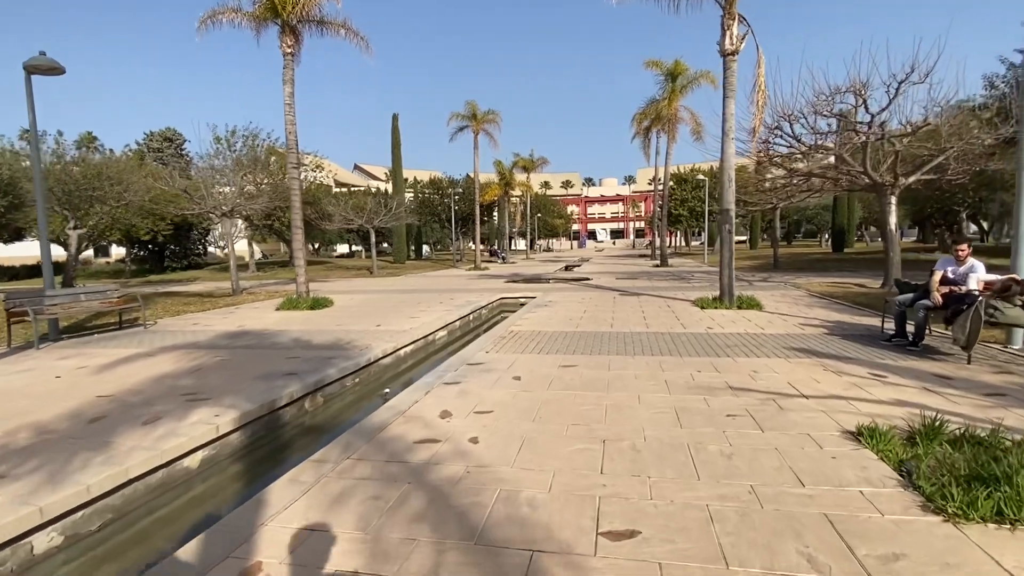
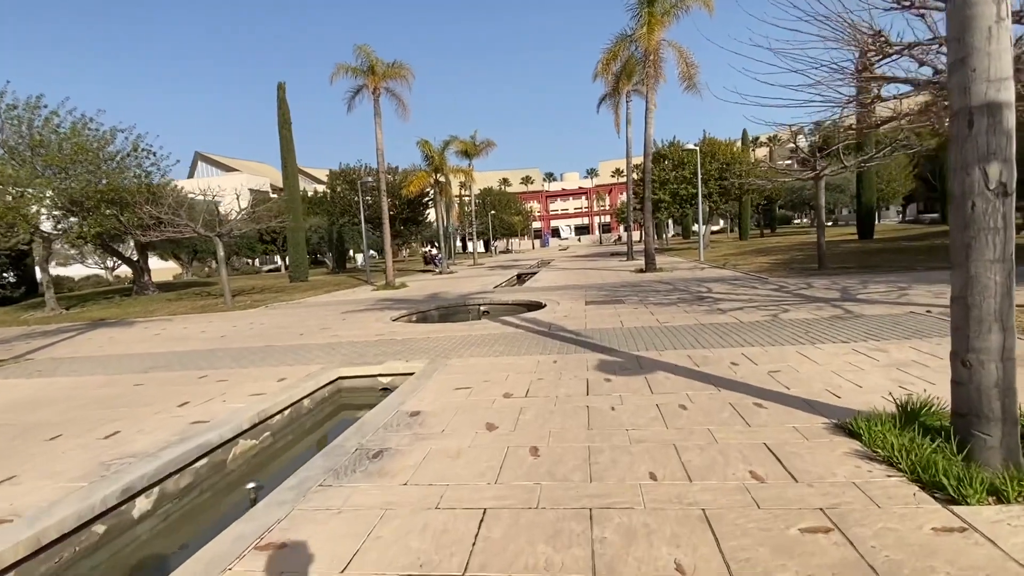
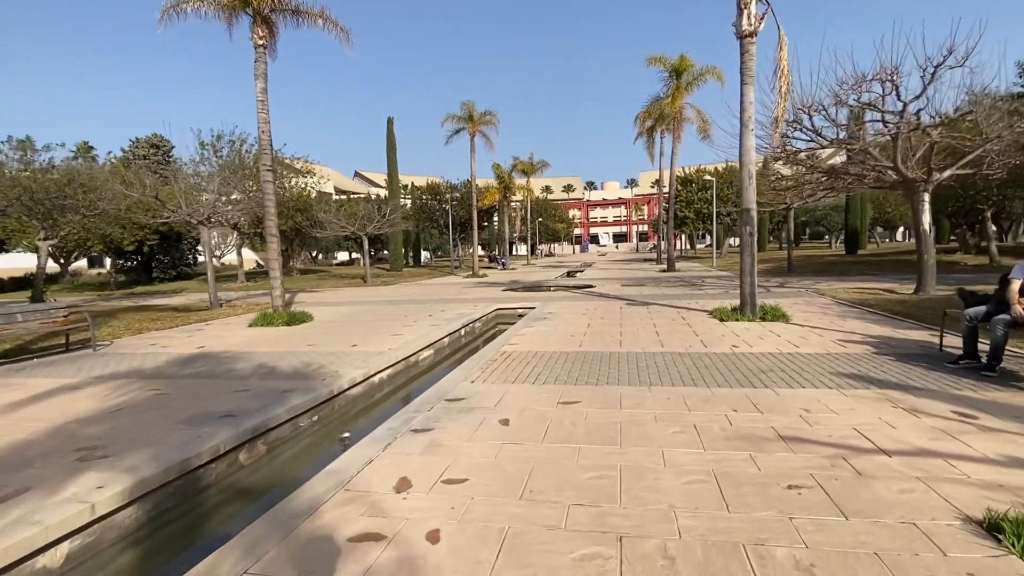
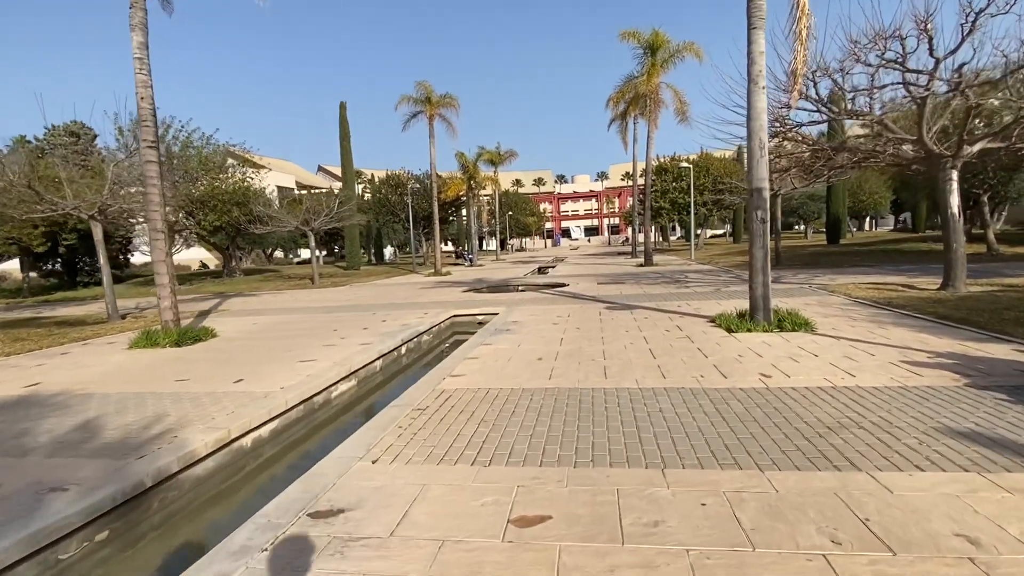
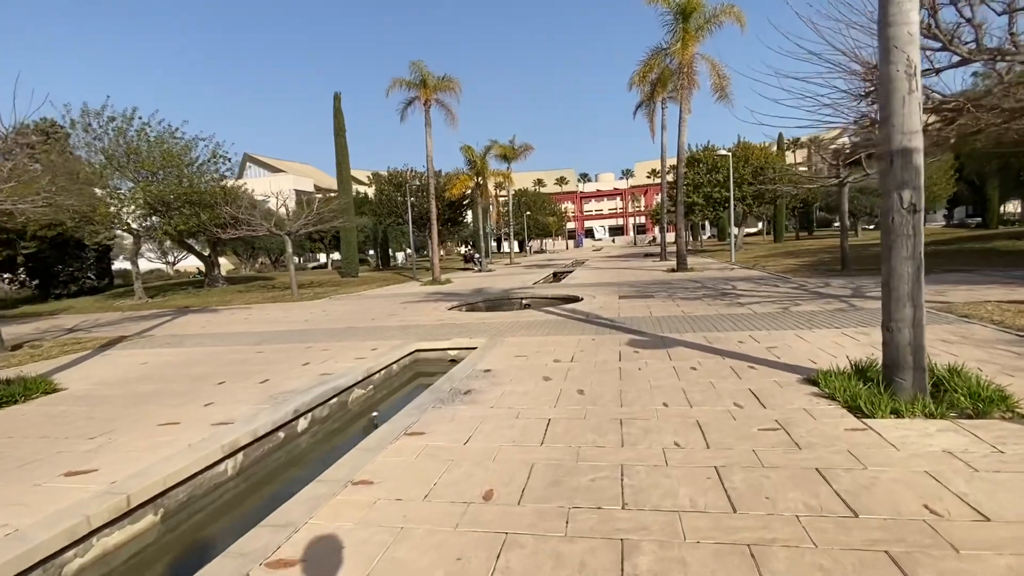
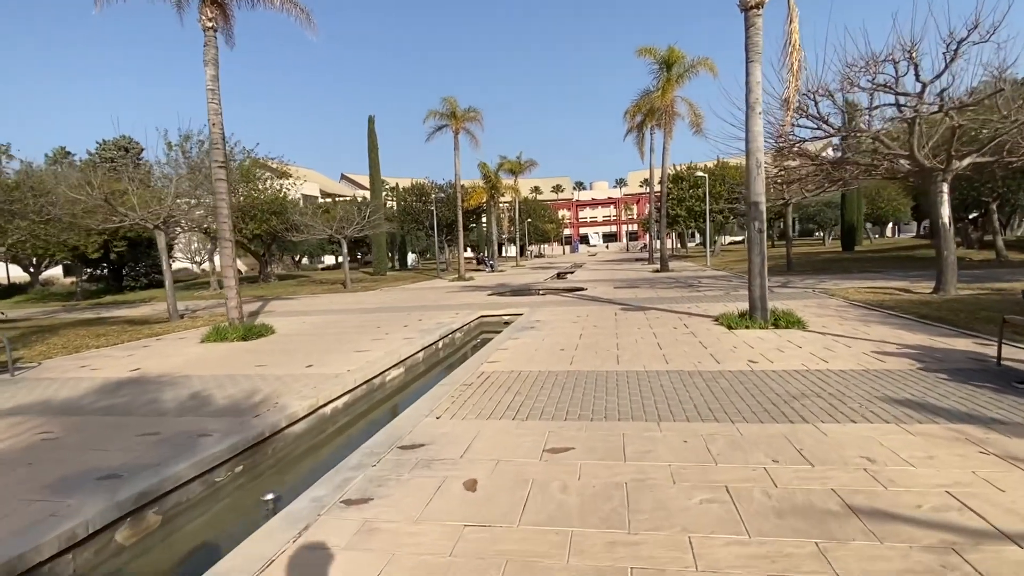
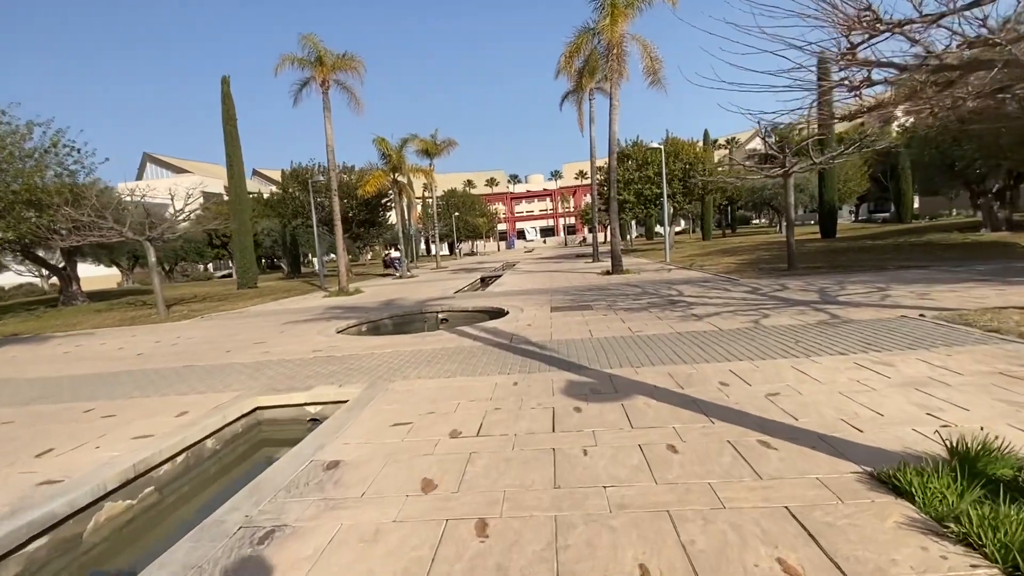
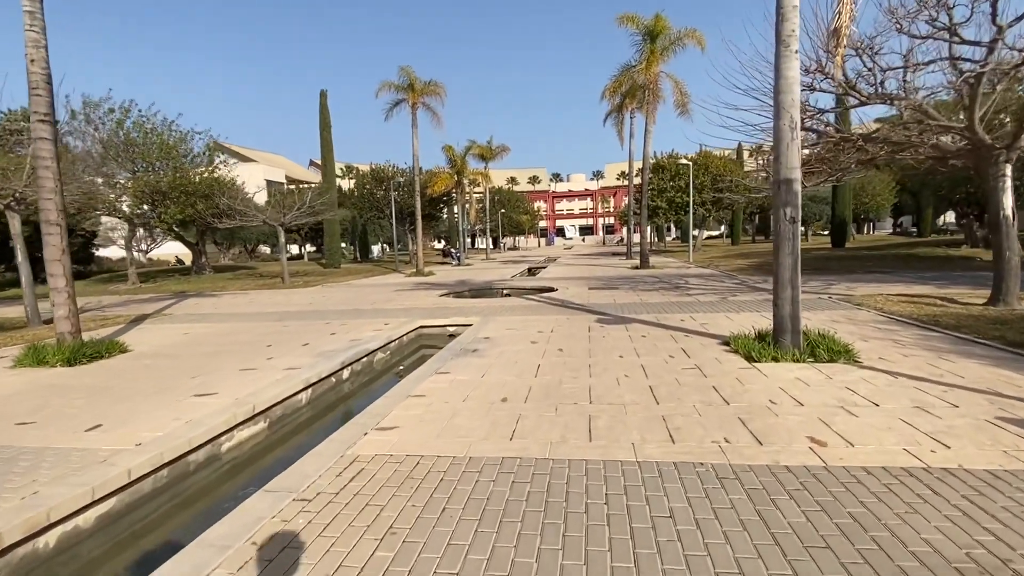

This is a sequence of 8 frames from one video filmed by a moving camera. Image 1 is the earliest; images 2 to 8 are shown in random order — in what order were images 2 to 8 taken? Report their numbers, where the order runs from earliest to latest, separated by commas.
3, 6, 4, 8, 5, 2, 7
